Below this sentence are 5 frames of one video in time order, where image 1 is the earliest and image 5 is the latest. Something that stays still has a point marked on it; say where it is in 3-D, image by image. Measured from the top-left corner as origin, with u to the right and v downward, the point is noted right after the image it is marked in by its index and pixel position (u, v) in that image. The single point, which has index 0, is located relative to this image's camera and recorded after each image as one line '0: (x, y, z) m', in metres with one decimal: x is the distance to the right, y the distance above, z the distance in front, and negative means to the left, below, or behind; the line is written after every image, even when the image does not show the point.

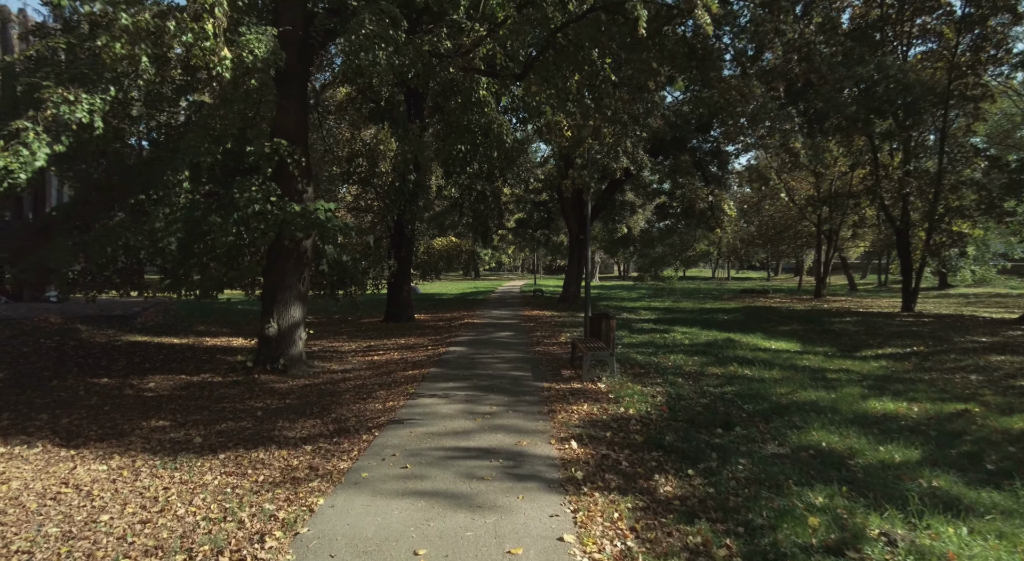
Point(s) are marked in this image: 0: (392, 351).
0: (-2.4, -1.4, +12.2) m
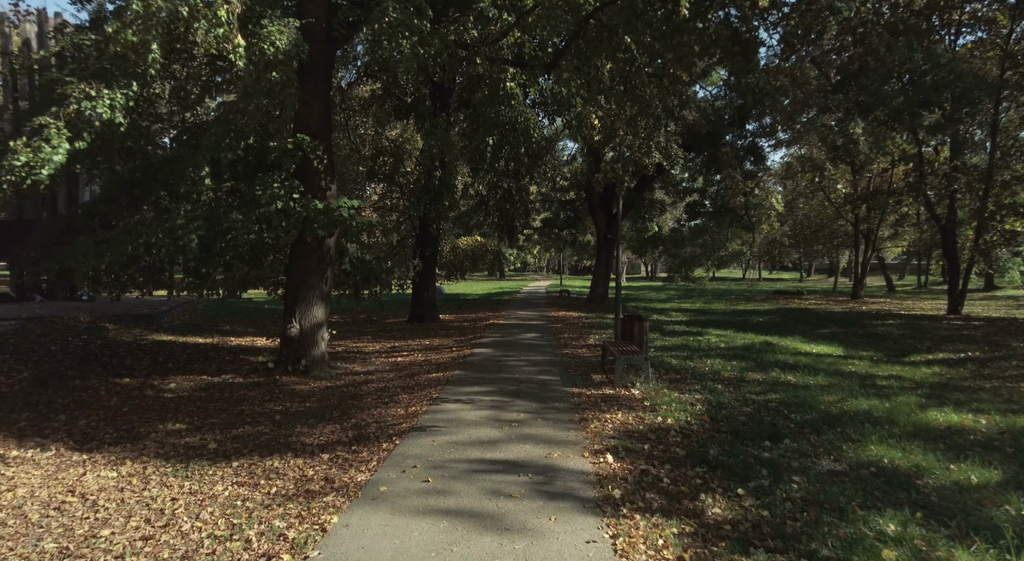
0: (-1.8, -1.4, +11.9) m
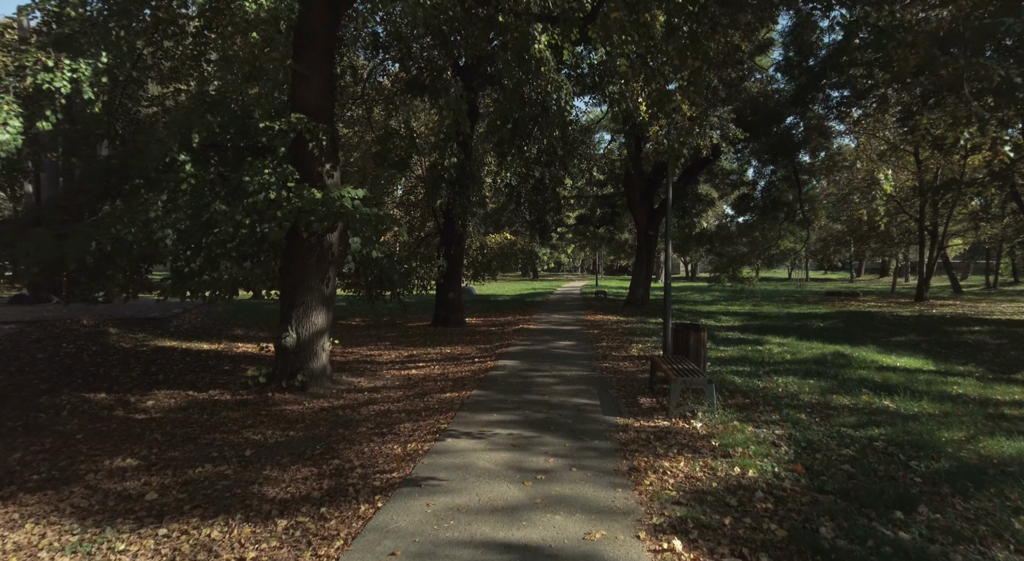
0: (-1.3, -1.4, +10.5) m
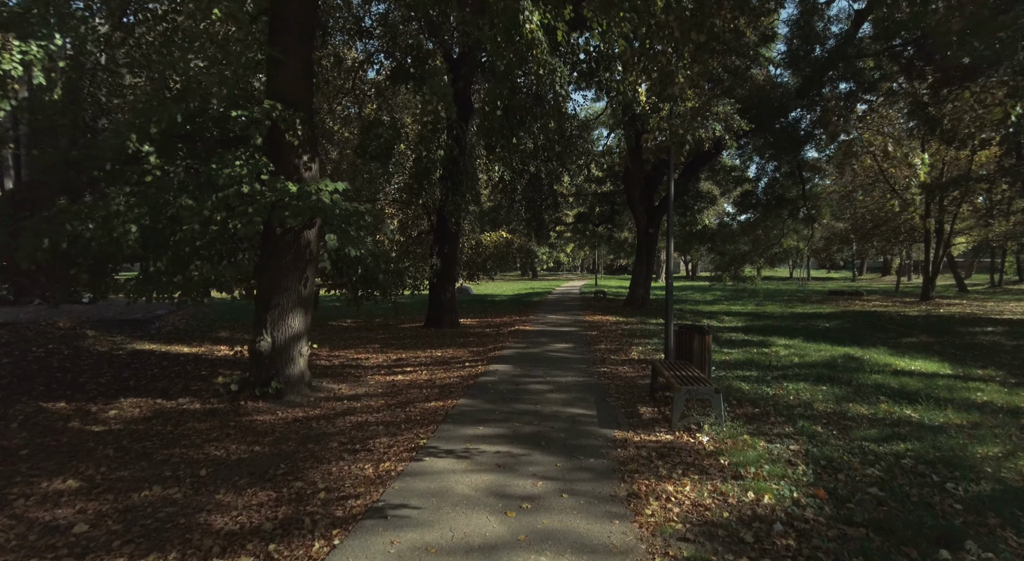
0: (-1.4, -1.4, +9.9) m
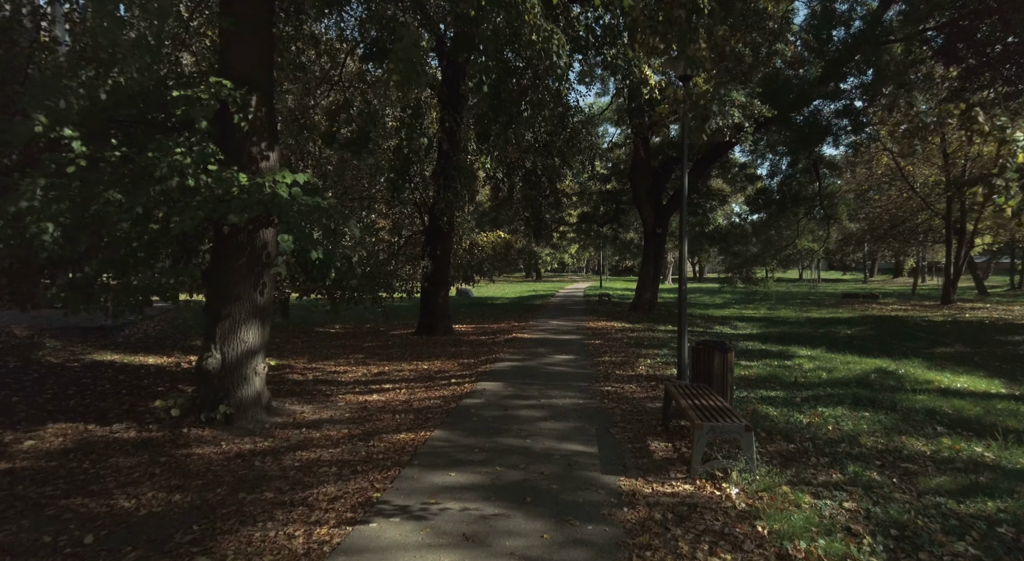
0: (-1.6, -1.5, +8.8) m
